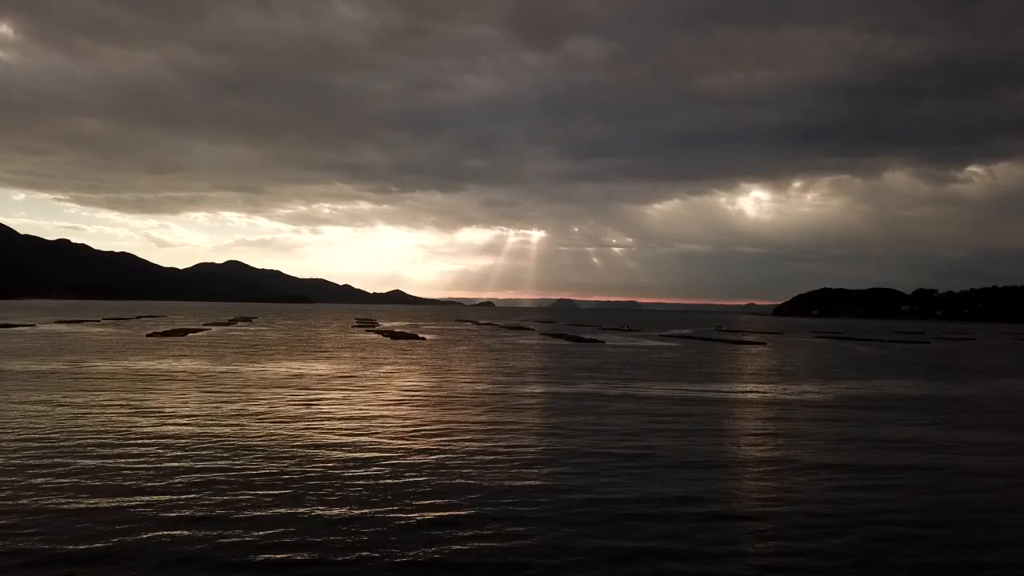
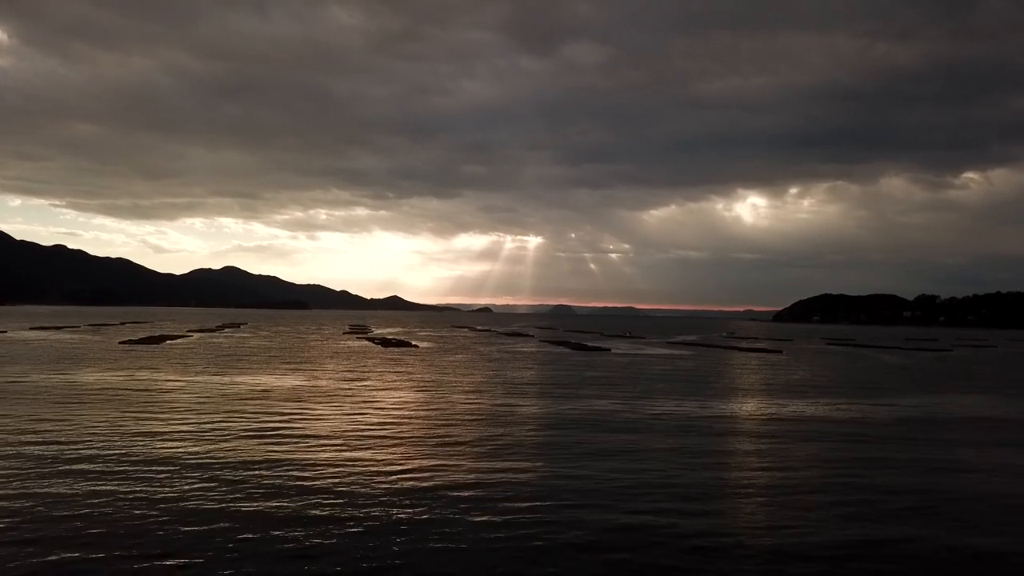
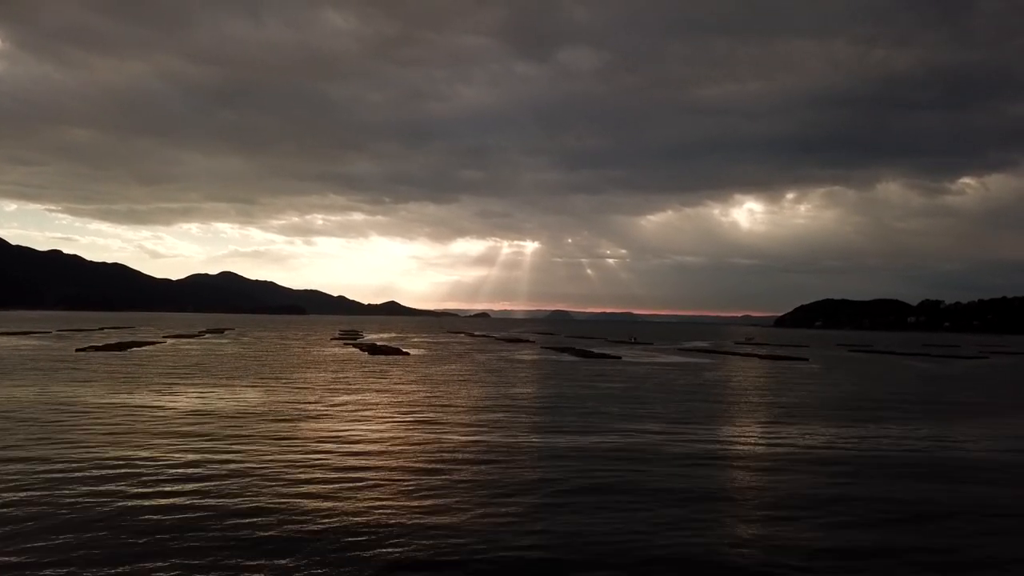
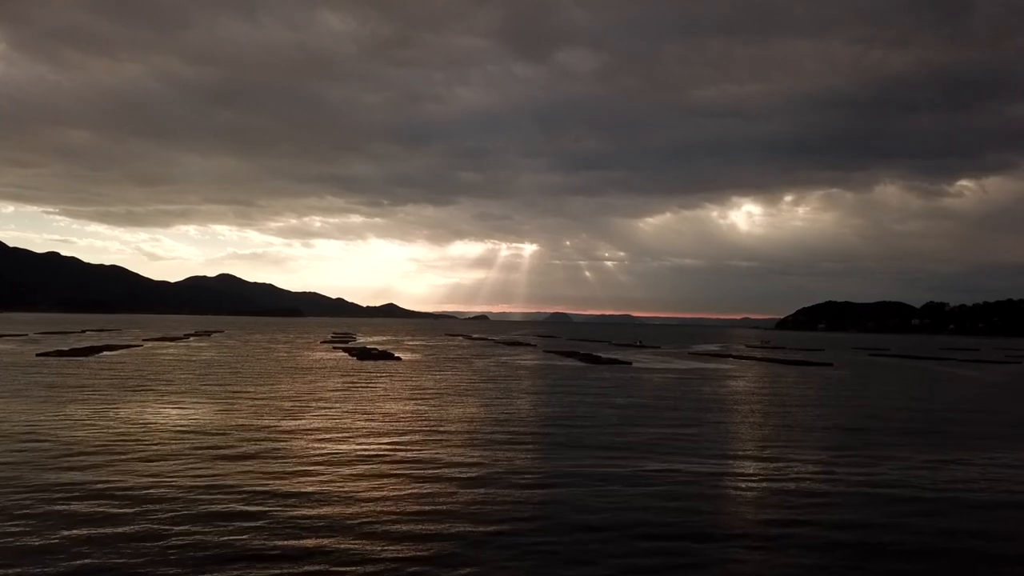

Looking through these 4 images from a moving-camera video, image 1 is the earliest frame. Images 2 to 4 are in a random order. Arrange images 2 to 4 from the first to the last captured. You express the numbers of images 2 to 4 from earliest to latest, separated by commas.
2, 3, 4
